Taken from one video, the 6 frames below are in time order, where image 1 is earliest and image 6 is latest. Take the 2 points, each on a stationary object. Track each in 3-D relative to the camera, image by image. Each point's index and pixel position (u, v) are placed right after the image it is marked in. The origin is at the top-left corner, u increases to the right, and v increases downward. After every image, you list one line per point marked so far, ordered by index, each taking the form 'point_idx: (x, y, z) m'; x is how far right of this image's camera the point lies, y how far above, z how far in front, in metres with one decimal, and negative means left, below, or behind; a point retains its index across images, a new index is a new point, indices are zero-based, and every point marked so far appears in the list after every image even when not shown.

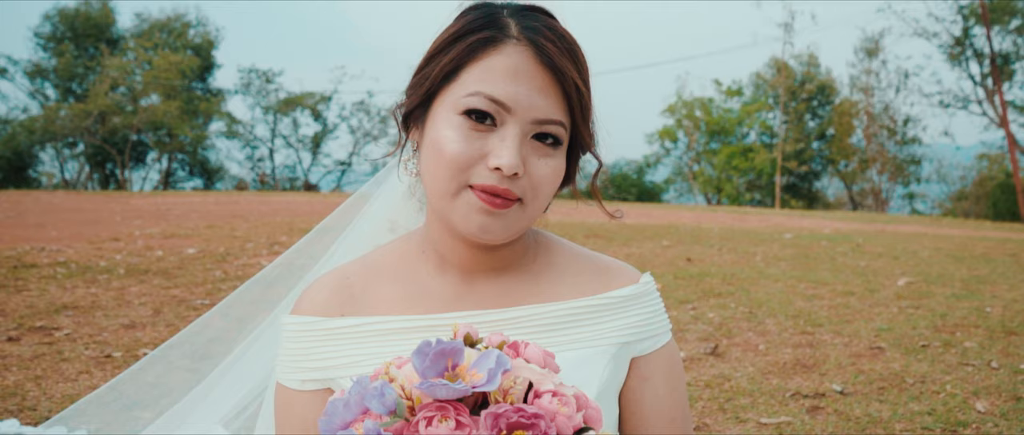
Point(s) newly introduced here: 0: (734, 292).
0: (+2.1, -0.7, +7.0) m
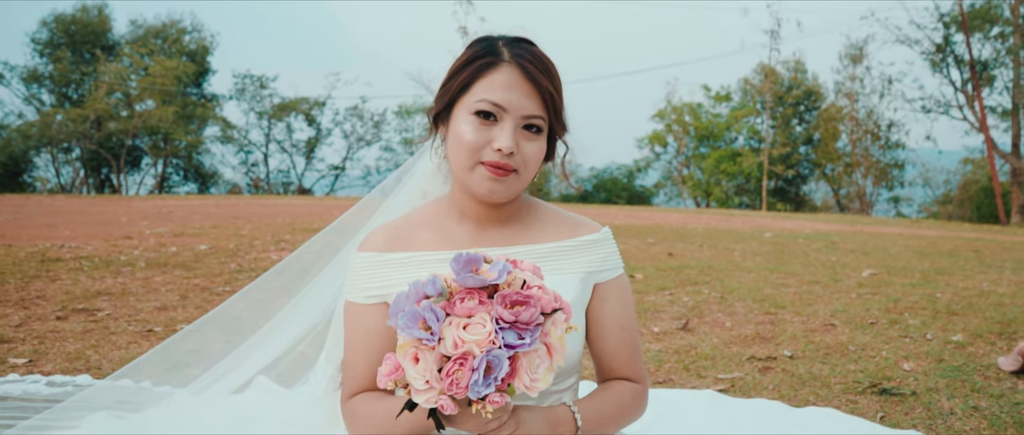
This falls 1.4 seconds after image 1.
0: (+2.1, -0.7, +7.7) m
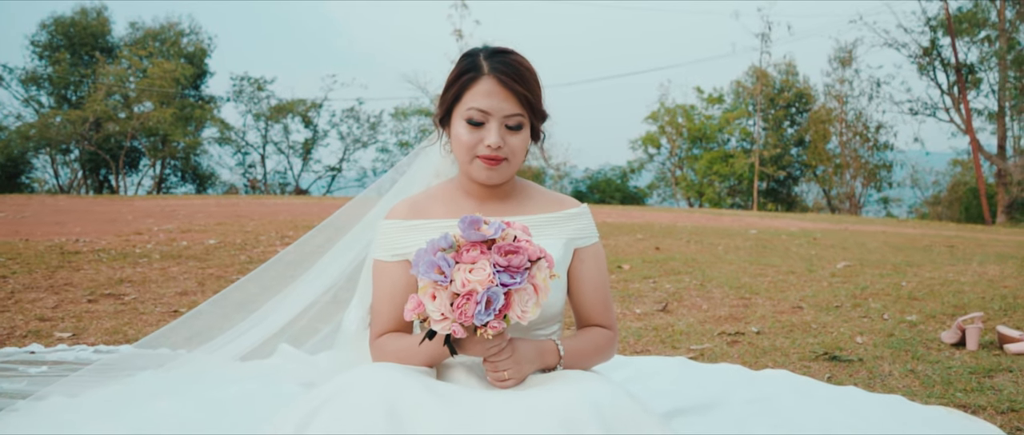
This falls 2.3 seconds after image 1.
0: (+2.0, -0.6, +8.2) m
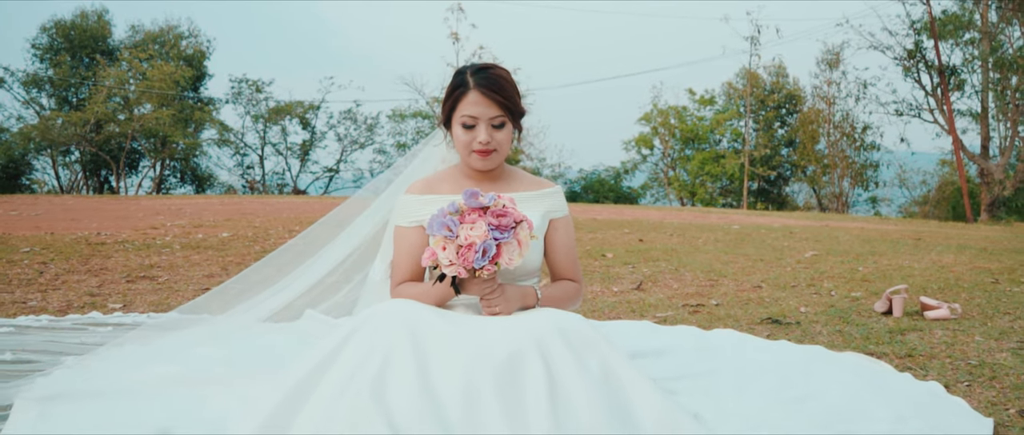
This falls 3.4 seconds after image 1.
0: (+1.9, -0.5, +8.9) m
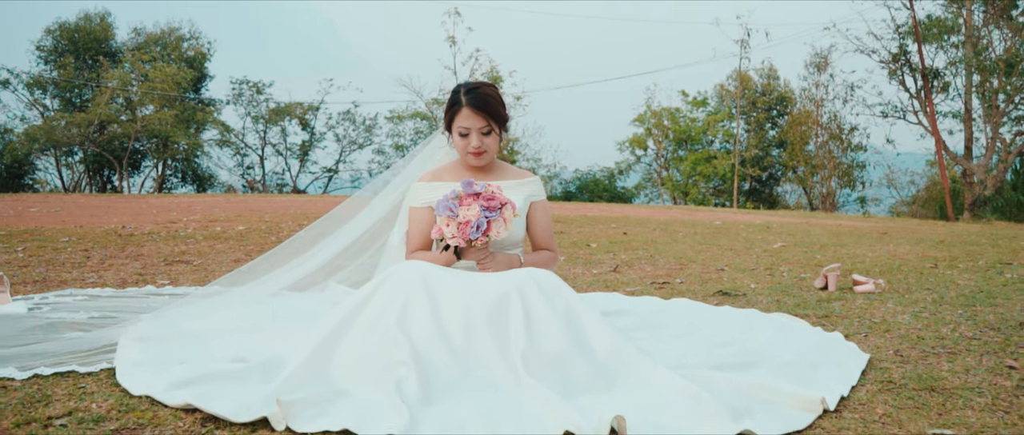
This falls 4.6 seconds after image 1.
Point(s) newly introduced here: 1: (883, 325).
0: (+1.8, -0.4, +9.9) m
1: (+2.4, -0.7, +4.8) m
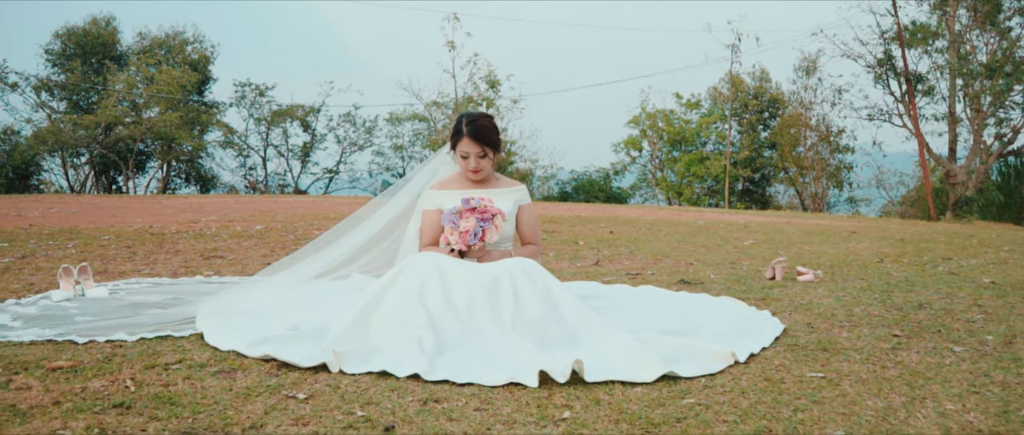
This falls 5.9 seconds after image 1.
0: (+1.8, -0.4, +10.9) m
1: (+2.4, -0.7, +5.9) m
